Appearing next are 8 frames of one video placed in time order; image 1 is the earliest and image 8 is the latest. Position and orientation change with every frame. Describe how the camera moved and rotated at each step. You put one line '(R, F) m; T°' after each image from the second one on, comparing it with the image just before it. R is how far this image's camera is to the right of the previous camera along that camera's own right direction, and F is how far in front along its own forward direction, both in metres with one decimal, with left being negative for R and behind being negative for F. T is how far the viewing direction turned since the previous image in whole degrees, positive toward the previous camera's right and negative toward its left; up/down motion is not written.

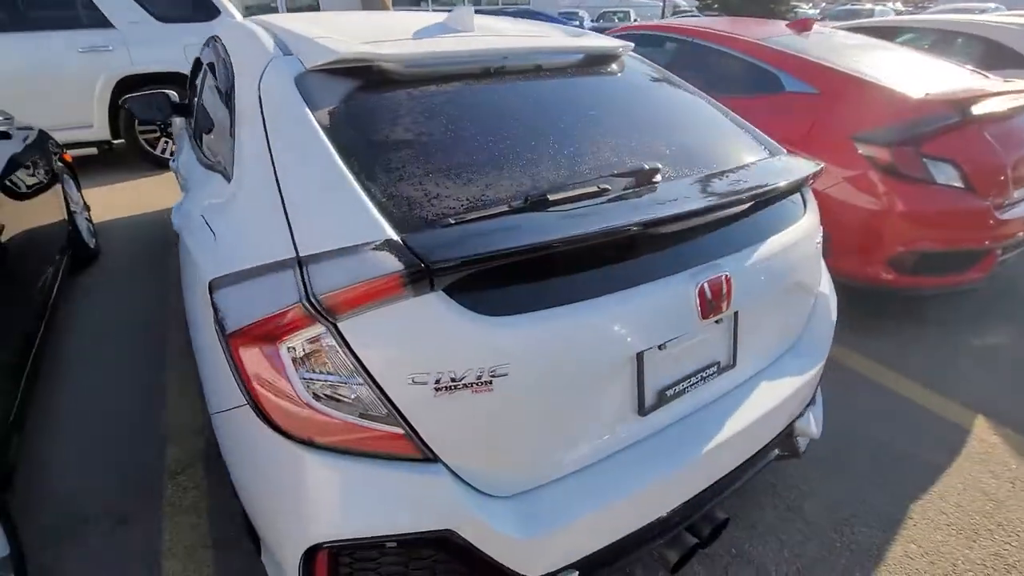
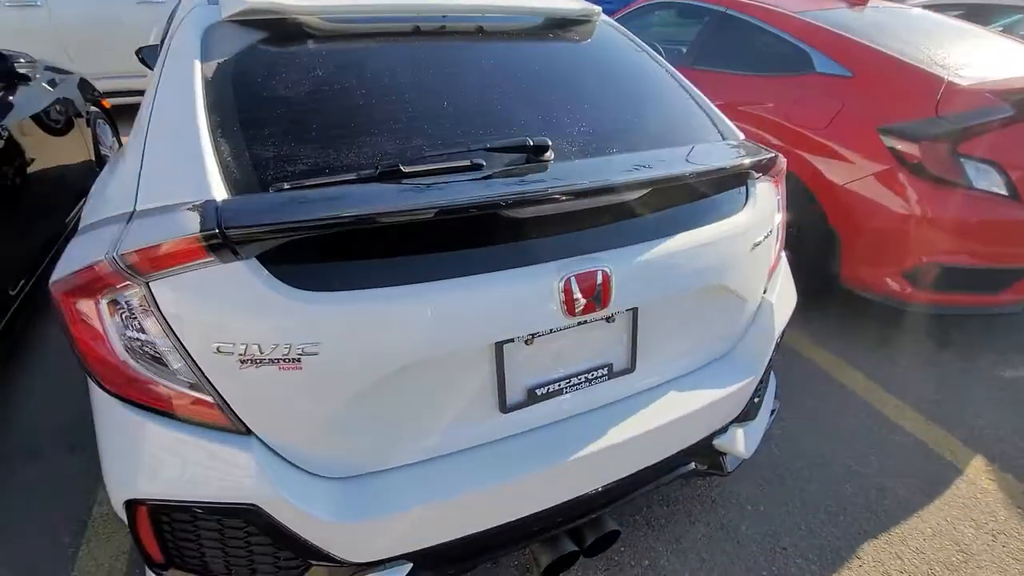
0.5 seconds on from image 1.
(+0.5, +0.1) m; -6°
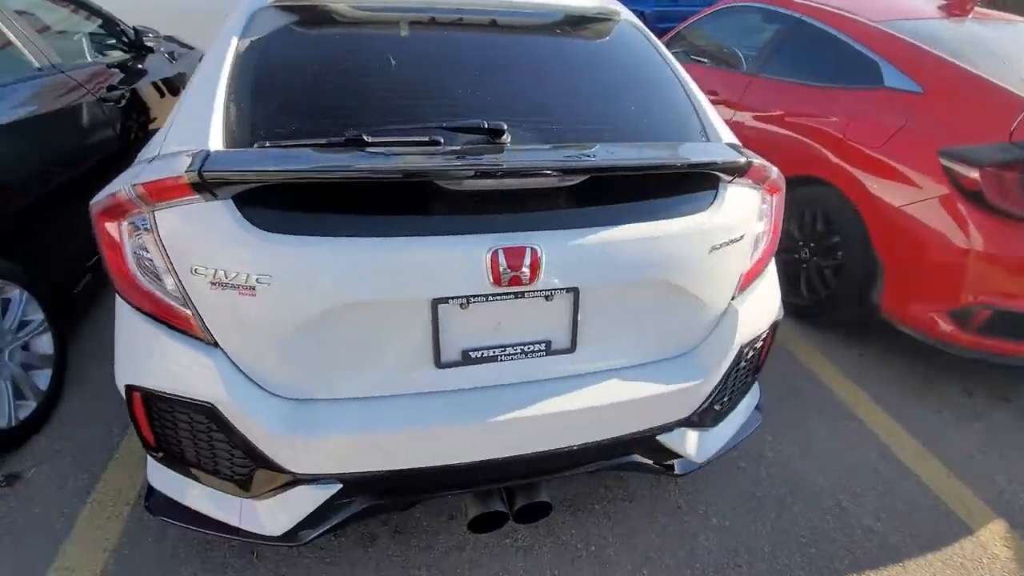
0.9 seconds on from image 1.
(+0.4, -0.1) m; -9°
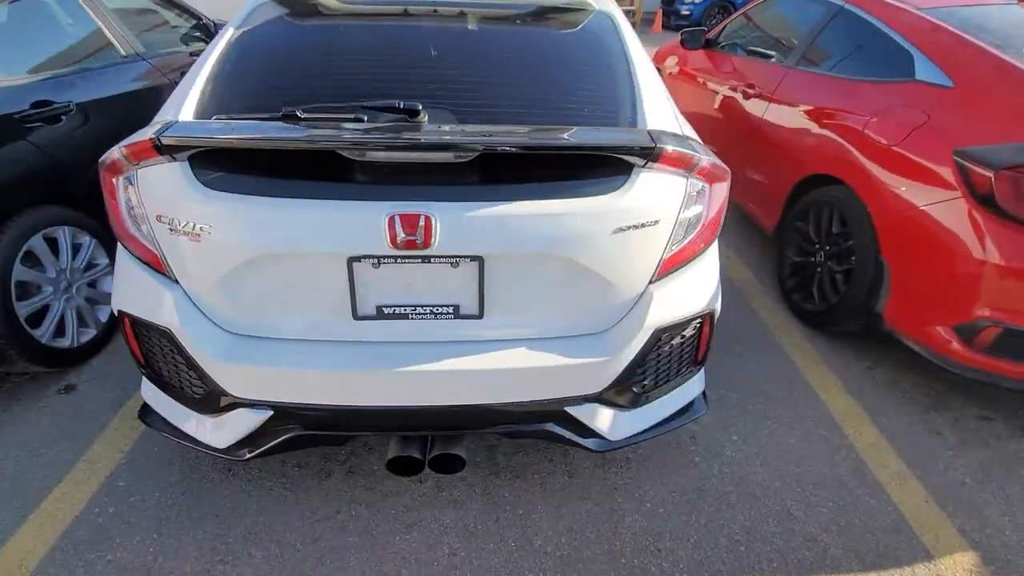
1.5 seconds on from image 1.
(+0.5, -0.1) m; -9°
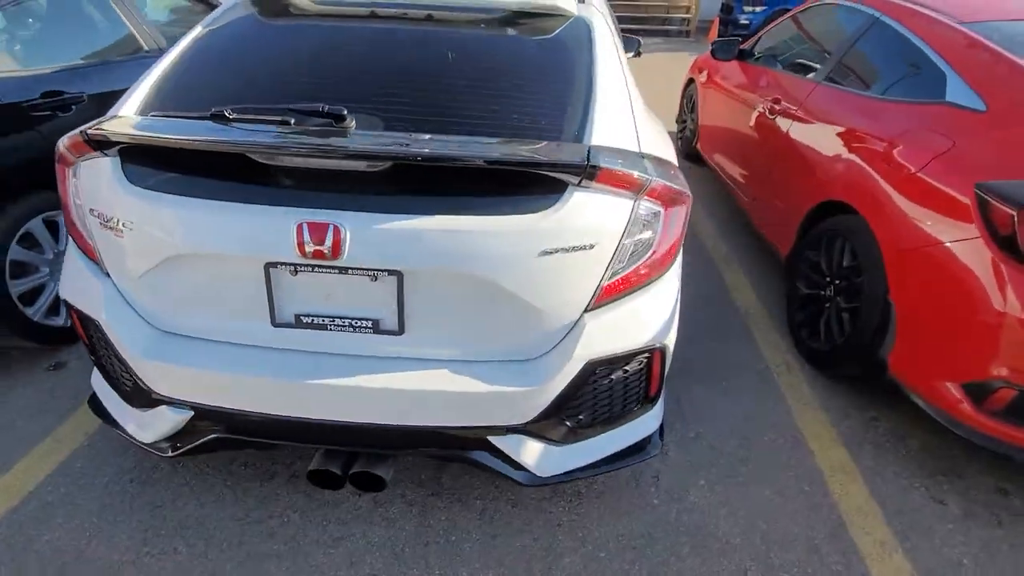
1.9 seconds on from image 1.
(+0.4, +0.1) m; -5°
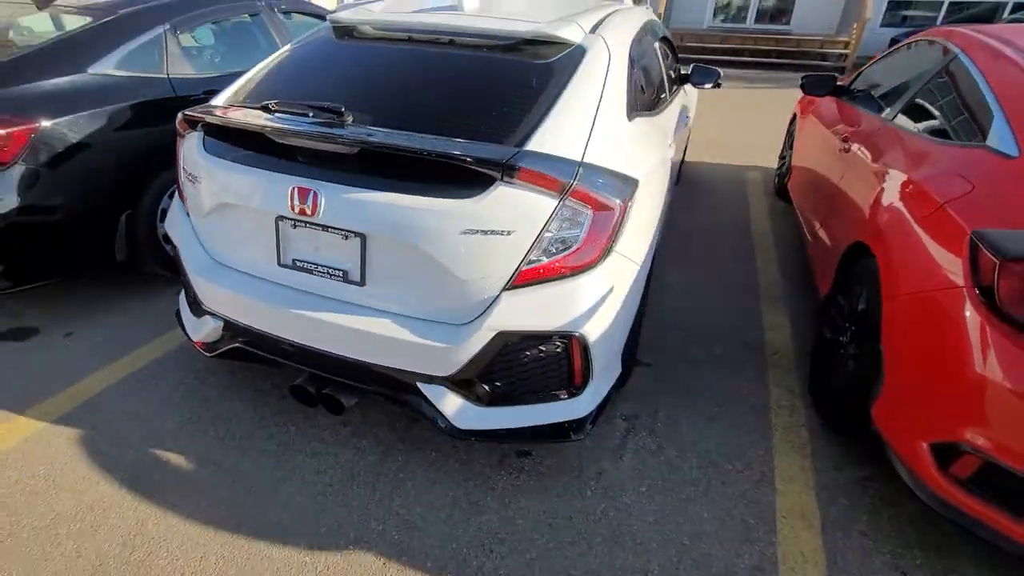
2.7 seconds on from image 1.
(+0.7, -0.2) m; -14°
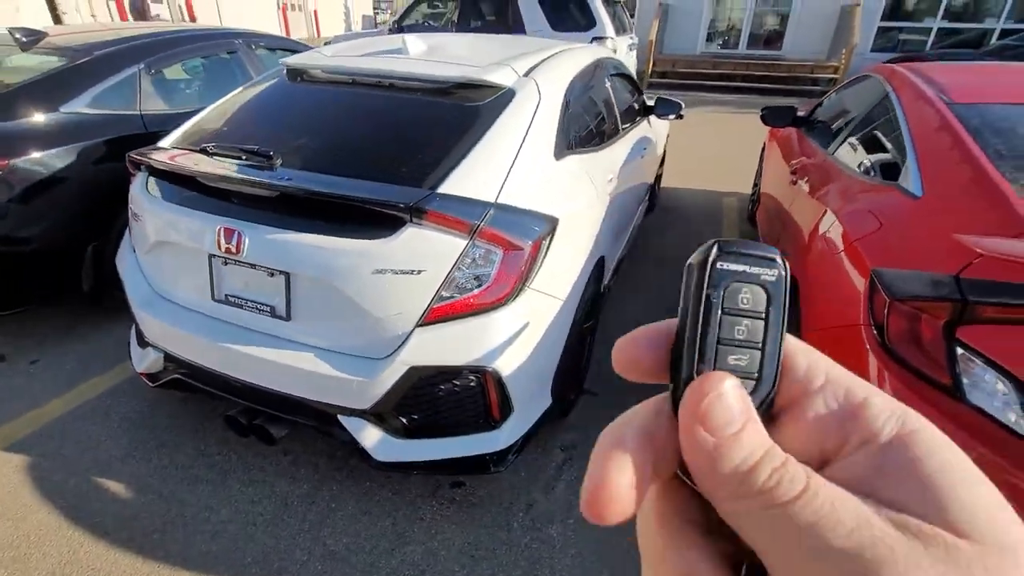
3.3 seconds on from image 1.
(+0.3, -0.1) m; -1°
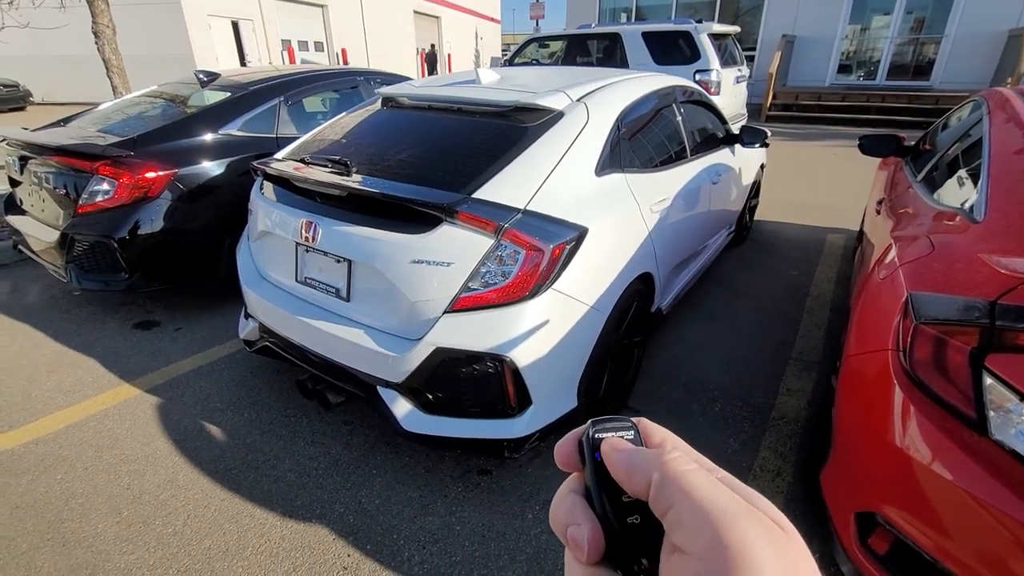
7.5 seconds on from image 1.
(+0.4, -0.1) m; -12°
